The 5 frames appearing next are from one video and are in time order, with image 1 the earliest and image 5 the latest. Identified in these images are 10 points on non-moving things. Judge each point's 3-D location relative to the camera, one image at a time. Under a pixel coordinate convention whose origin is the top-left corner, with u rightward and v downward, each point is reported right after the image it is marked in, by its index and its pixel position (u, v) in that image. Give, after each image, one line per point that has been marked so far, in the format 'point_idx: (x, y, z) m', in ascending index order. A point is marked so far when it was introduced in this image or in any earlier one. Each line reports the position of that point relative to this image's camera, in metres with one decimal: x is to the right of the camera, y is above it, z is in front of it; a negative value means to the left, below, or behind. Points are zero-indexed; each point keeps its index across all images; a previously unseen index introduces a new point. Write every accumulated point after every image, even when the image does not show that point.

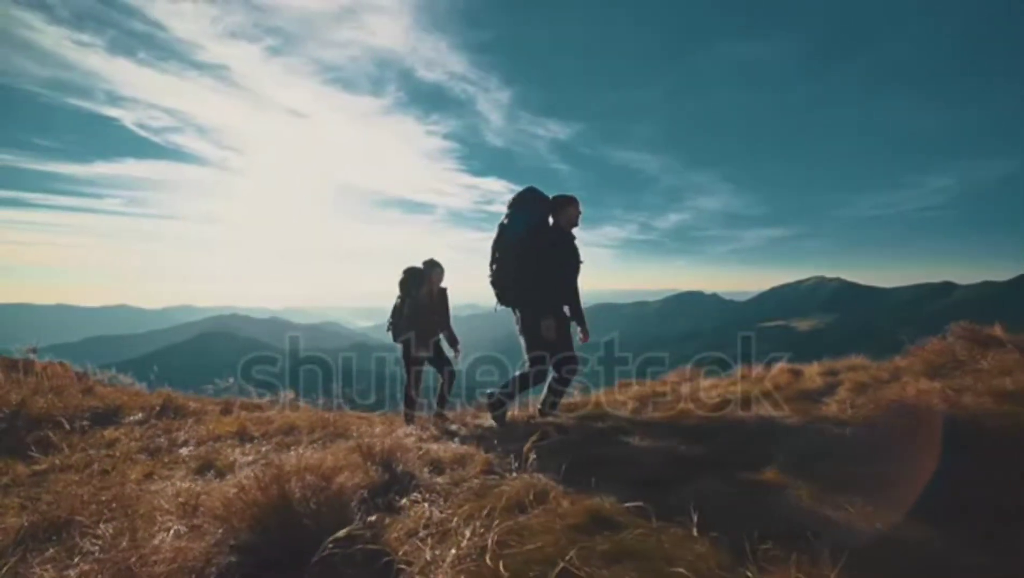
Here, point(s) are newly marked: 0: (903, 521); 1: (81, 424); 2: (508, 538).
0: (+2.1, -1.1, +3.5) m
1: (-7.1, -2.3, +11.7) m
2: (-0.1, -1.2, +3.2) m
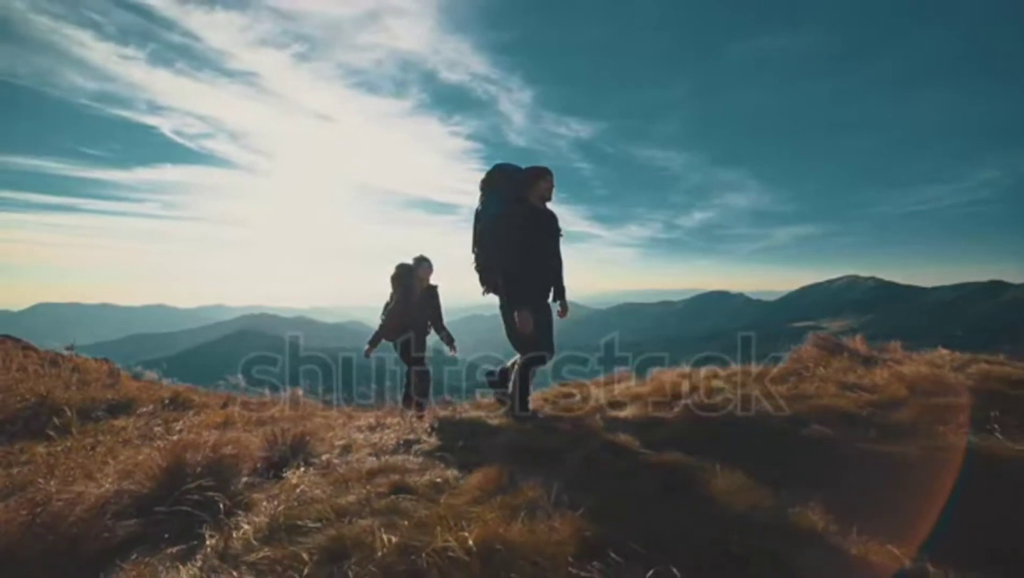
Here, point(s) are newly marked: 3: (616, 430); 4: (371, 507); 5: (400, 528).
0: (+0.9, -1.3, +4.7) m
1: (-7.9, -2.4, +13.3) m
2: (-1.3, -1.4, +4.5) m
3: (+1.0, -1.4, +6.6) m
4: (-0.9, -1.3, +4.3) m
5: (-0.6, -1.3, +3.8) m
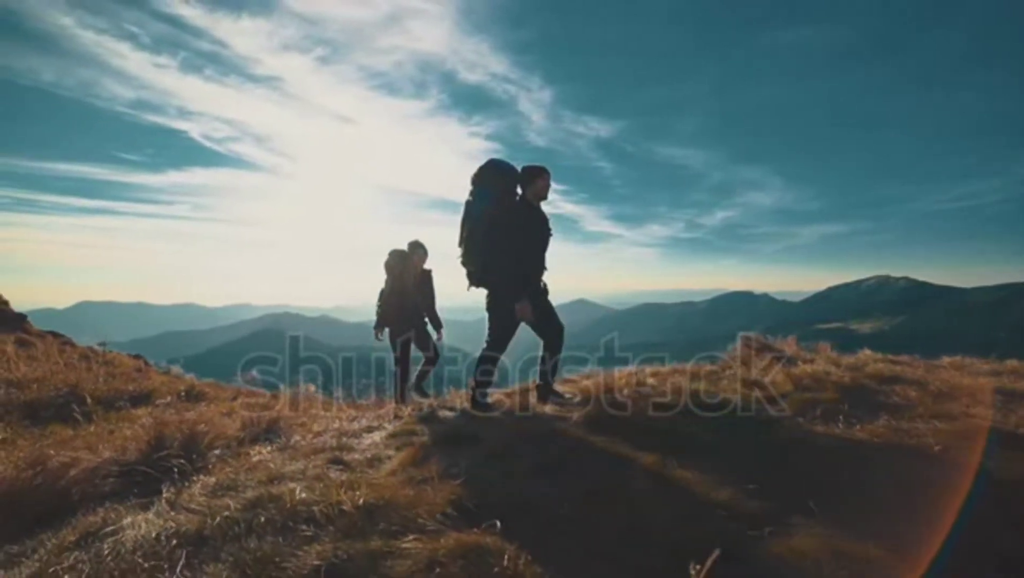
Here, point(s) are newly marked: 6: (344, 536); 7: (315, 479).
0: (+0.2, -1.4, +5.7) m
1: (-8.3, -2.4, +14.6) m
2: (-2.0, -1.4, +5.5) m
3: (+0.4, -1.4, +7.5) m
4: (-1.6, -1.4, +5.3) m
5: (-1.4, -1.4, +4.8) m
6: (-0.9, -1.4, +3.9) m
7: (-1.4, -1.4, +5.1) m
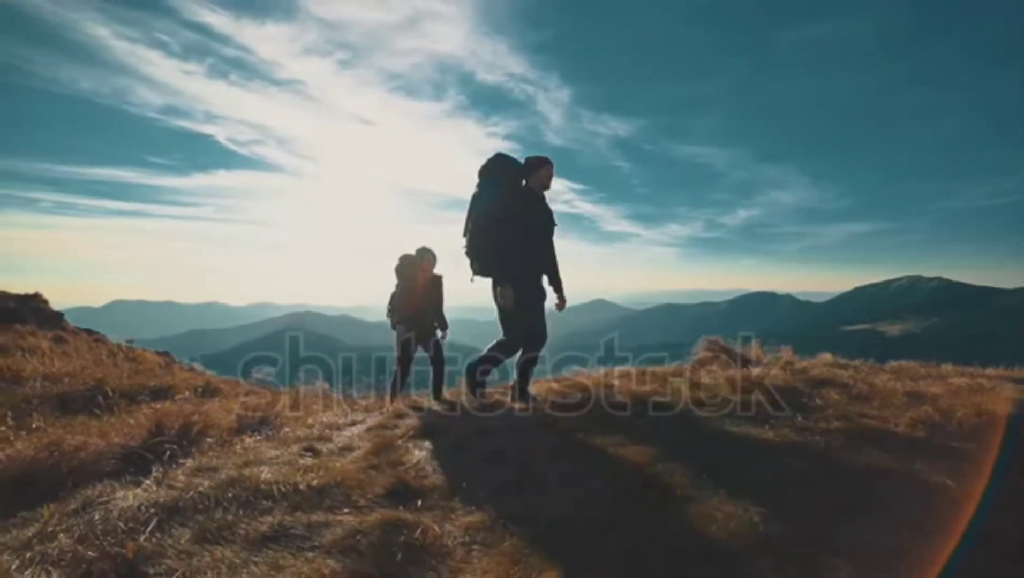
0: (-0.3, -1.5, +6.4) m
1: (-8.4, -2.5, +15.6) m
2: (-2.5, -1.5, +6.3) m
3: (0.0, -1.5, +8.2) m
4: (-2.1, -1.5, +6.1) m
5: (-1.9, -1.5, +5.5) m
6: (-1.5, -1.5, +4.6) m
7: (-1.9, -1.5, +5.9) m
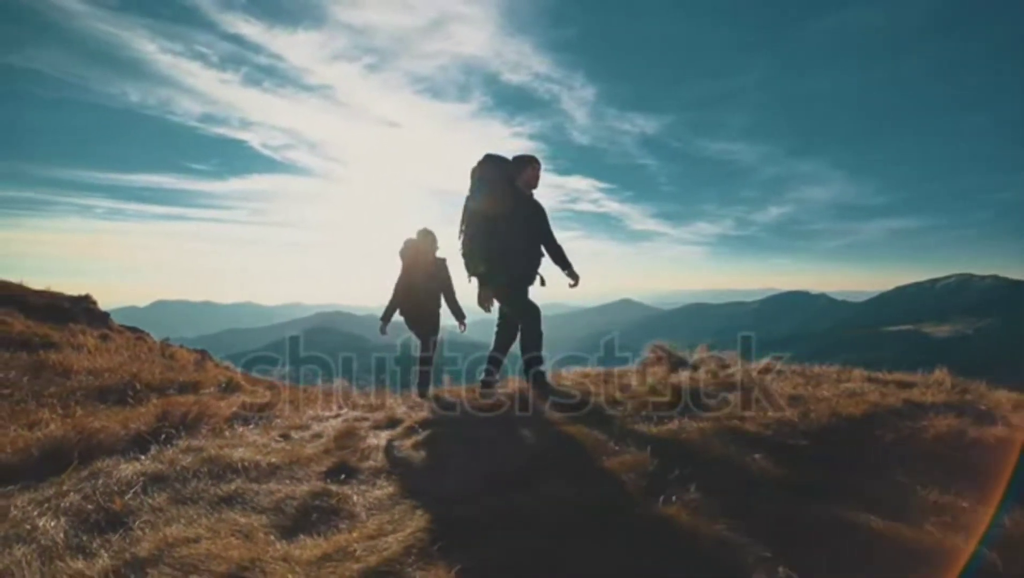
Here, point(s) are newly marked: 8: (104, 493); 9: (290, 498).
0: (-1.0, -1.7, +7.6) m
1: (-8.7, -2.6, +17.2) m
2: (-3.2, -1.7, +7.6) m
3: (-0.6, -1.7, +9.4) m
4: (-2.8, -1.7, +7.4) m
5: (-2.6, -1.6, +6.9) m
6: (-2.2, -1.6, +5.9) m
7: (-2.6, -1.7, +7.2) m
8: (-3.1, -1.6, +5.3) m
9: (-1.7, -1.6, +5.4) m
